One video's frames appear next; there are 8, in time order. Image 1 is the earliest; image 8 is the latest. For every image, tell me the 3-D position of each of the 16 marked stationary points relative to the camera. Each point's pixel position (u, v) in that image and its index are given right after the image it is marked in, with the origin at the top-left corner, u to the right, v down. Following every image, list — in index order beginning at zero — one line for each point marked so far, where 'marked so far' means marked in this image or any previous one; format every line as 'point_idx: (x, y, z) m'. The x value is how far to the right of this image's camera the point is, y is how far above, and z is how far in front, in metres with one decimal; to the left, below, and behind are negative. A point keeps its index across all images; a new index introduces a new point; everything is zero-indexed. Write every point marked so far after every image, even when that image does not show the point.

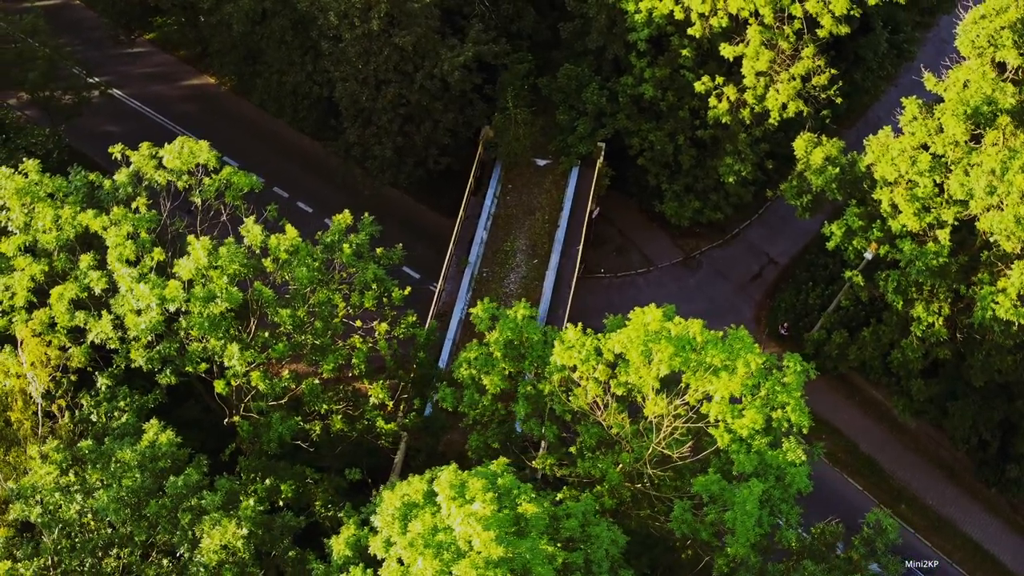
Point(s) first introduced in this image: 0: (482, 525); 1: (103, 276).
0: (-0.5, -3.6, +12.0) m
1: (-8.9, +0.2, +17.6) m
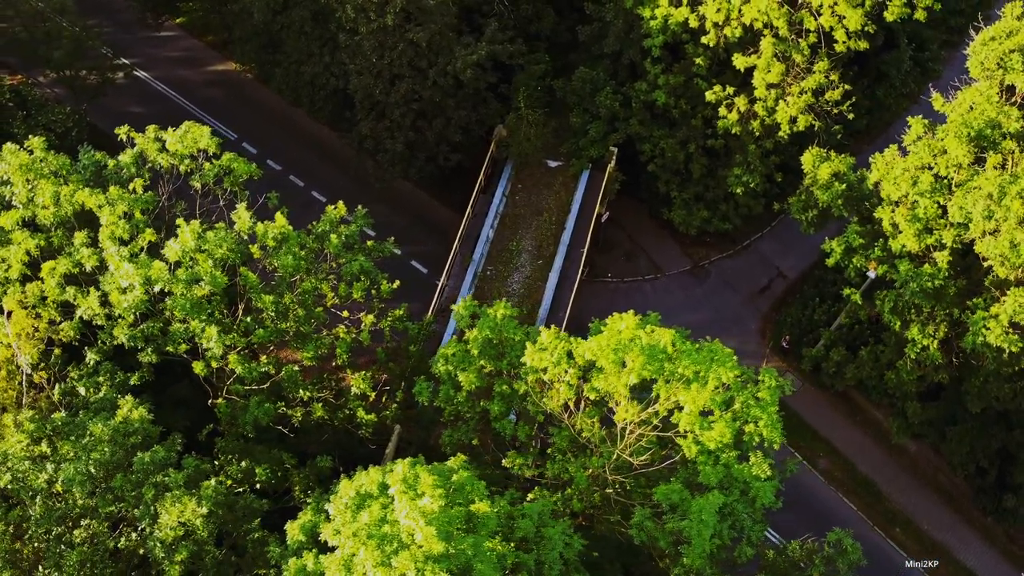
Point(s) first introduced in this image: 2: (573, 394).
0: (-1.3, -3.5, +12.1) m
1: (-9.4, +0.7, +18.0) m
2: (+1.4, -2.3, +17.0) m
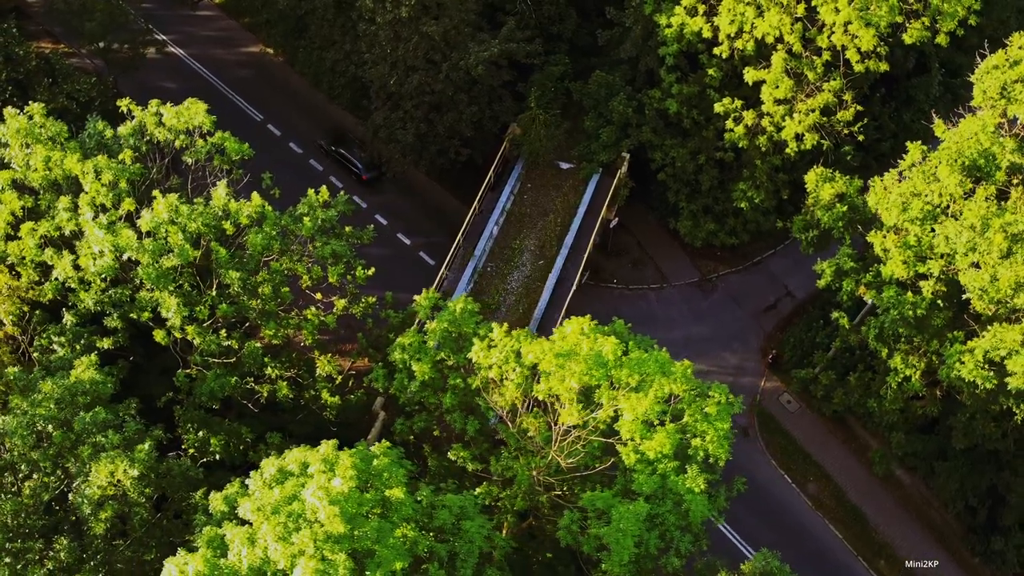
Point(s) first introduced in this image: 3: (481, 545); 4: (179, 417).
0: (-2.8, -3.3, +12.4) m
1: (-10.2, +1.6, +18.7) m
2: (+0.2, -2.3, +17.1) m
3: (-0.6, -4.6, +14.4) m
4: (-7.8, -3.0, +18.9) m
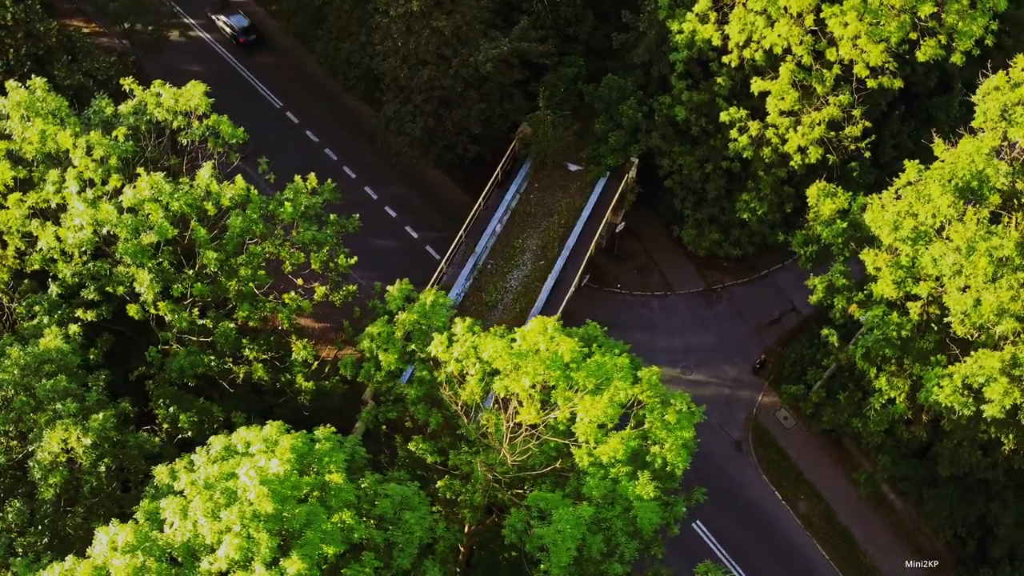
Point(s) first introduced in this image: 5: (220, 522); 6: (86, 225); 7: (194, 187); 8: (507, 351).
0: (-3.9, -3.0, +12.5) m
1: (-10.7, +2.3, +19.1) m
2: (-0.6, -2.2, +17.1) m
3: (-1.6, -4.4, +14.4) m
4: (-8.6, -2.5, +19.2) m
5: (-4.4, -3.5, +12.1) m
6: (-9.5, +1.4, +18.0) m
7: (-7.7, +2.4, +19.5) m
8: (-0.1, -1.3, +16.5) m
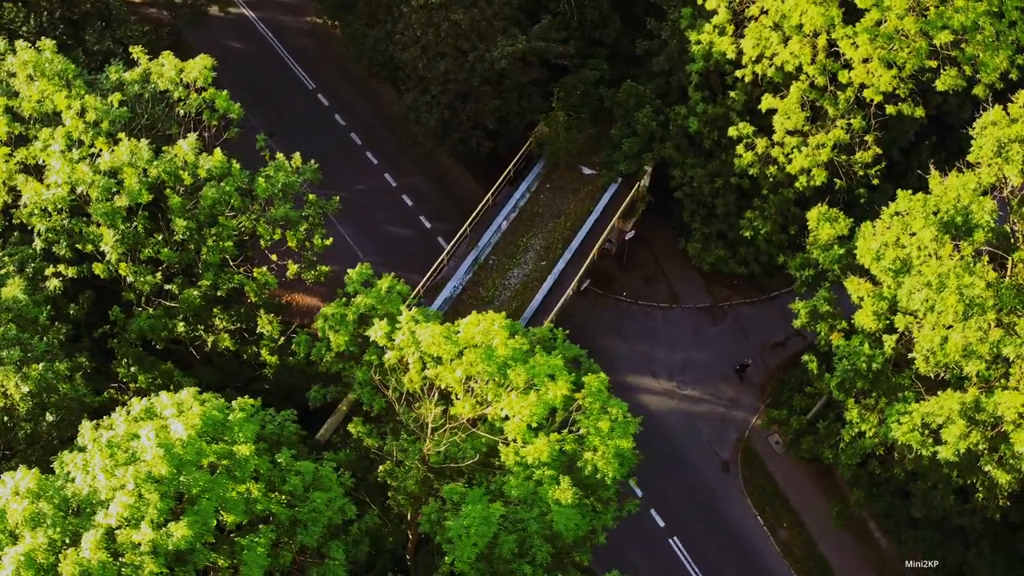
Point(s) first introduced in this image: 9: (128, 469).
0: (-5.5, -2.5, +12.9) m
1: (-11.5, +3.4, +19.8) m
2: (-2.0, -2.0, +17.3) m
3: (-3.3, -4.1, +14.6) m
4: (-9.8, -1.5, +19.9) m
5: (-6.1, -2.9, +12.5) m
6: (-10.4, +2.4, +18.7) m
7: (-8.4, +3.3, +20.1) m
8: (-1.4, -1.1, +16.6) m
9: (-6.0, -2.8, +12.5) m
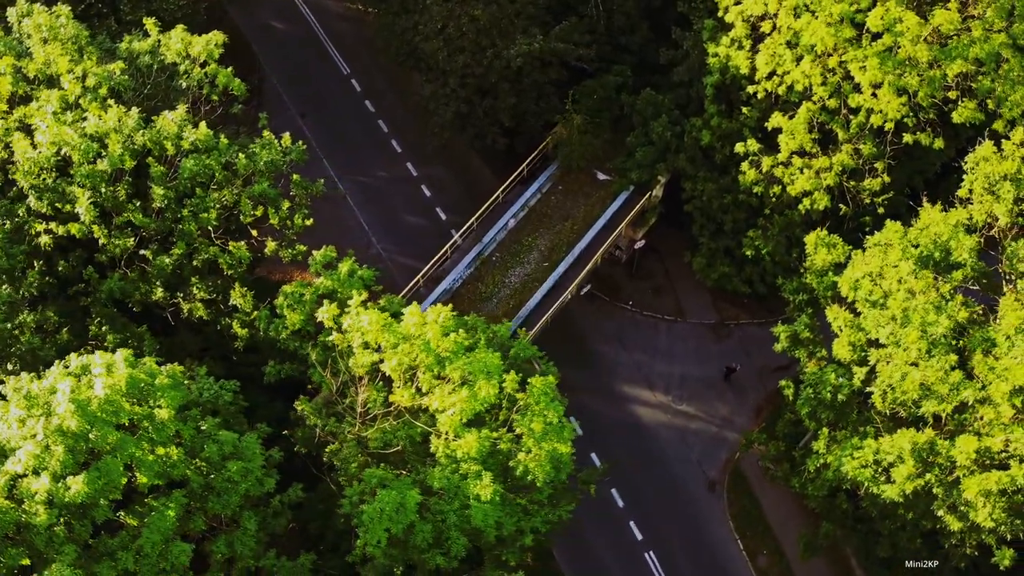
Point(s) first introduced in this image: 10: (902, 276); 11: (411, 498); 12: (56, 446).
0: (-7.1, -1.8, +13.3) m
1: (-12.0, +4.5, +20.6) m
2: (-3.2, -1.7, +17.5) m
3: (-5.0, -3.7, +15.0) m
4: (-10.8, -0.5, +20.6) m
5: (-7.8, -2.2, +13.0) m
6: (-11.2, +3.5, +19.4) m
7: (-9.0, +4.2, +20.7) m
8: (-2.7, -0.9, +16.7) m
9: (-7.6, -2.1, +13.0) m
10: (+9.4, +0.3, +19.6) m
11: (-1.9, -4.0, +15.5) m
12: (-7.2, -2.5, +12.8) m
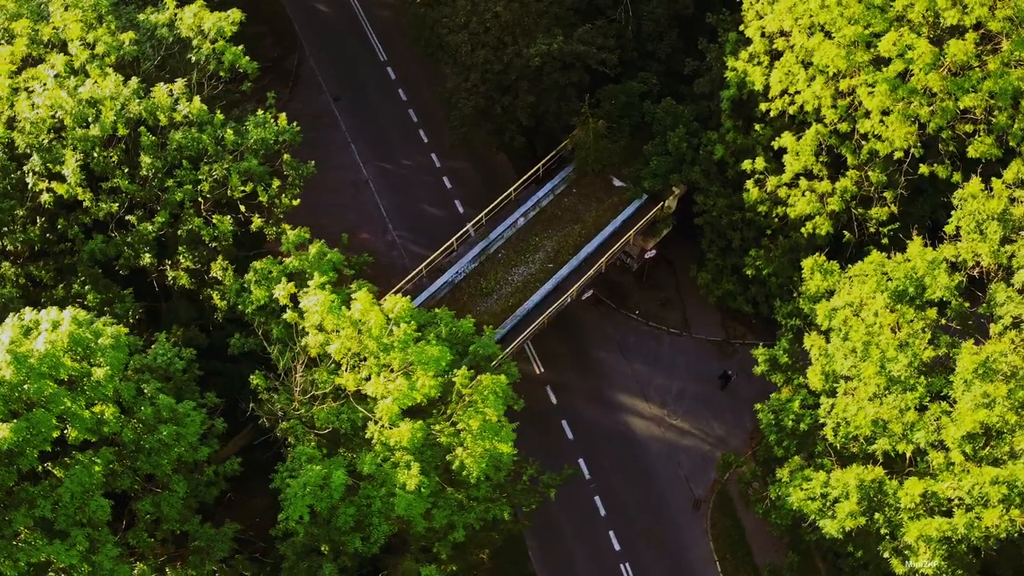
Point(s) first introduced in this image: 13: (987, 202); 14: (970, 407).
0: (-8.5, -1.1, +13.9) m
1: (-12.4, +5.7, +21.4) m
2: (-4.4, -1.3, +17.8) m
3: (-6.4, -3.1, +15.4) m
4: (-11.6, +0.6, +21.3) m
5: (-9.2, -1.4, +13.6) m
6: (-11.7, +4.6, +20.2) m
7: (-9.4, +5.0, +21.3) m
8: (-3.8, -0.5, +17.0) m
9: (-9.0, -1.3, +13.6) m
10: (+8.5, -0.5, +19.1) m
11: (-3.4, -3.8, +15.7) m
12: (-8.7, -1.7, +13.3) m
13: (+11.5, +2.0, +19.3) m
14: (+9.6, -2.5, +17.1) m
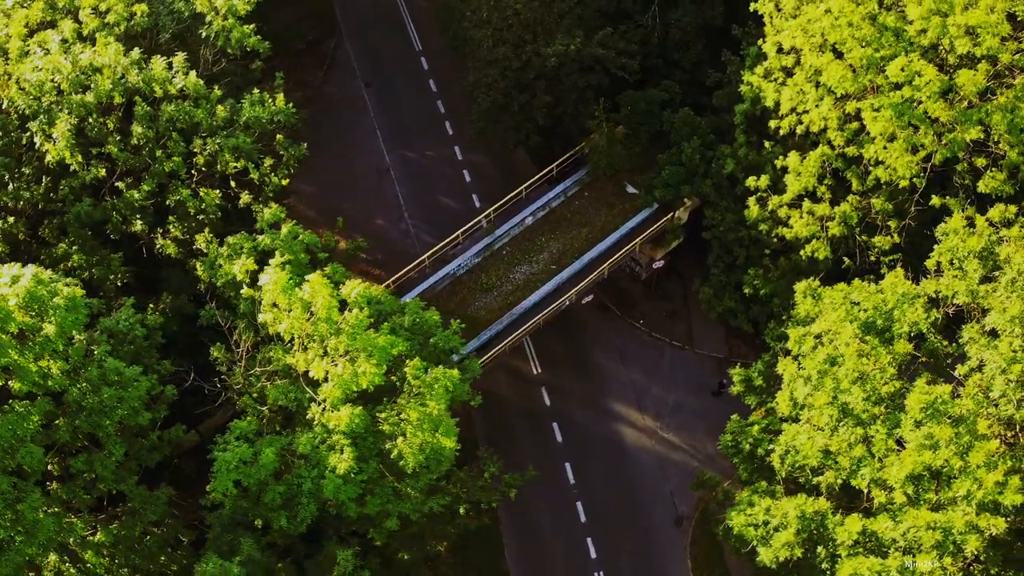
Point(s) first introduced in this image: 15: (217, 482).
0: (-9.7, -0.3, +14.4) m
1: (-12.5, +6.8, +22.1) m
2: (-5.4, -0.8, +18.1) m
3: (-7.8, -2.4, +15.8) m
4: (-12.3, +1.7, +22.0) m
5: (-10.5, -0.5, +14.2) m
6: (-12.0, +5.7, +20.8) m
7: (-9.7, +5.9, +21.8) m
8: (-4.8, -0.1, +17.3) m
9: (-10.3, -0.5, +14.1) m
10: (+7.5, -1.1, +18.7) m
11: (-4.8, -3.4, +16.0) m
12: (-10.0, -0.9, +13.9) m
13: (+10.8, +1.1, +18.7) m
14: (+8.3, -3.3, +16.5) m
15: (-5.7, -3.9, +15.8) m
